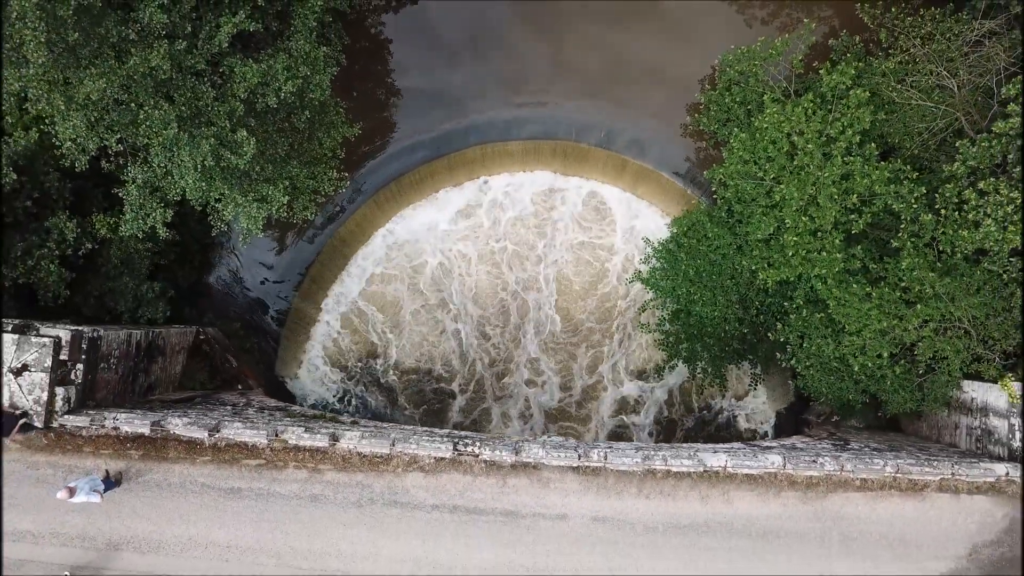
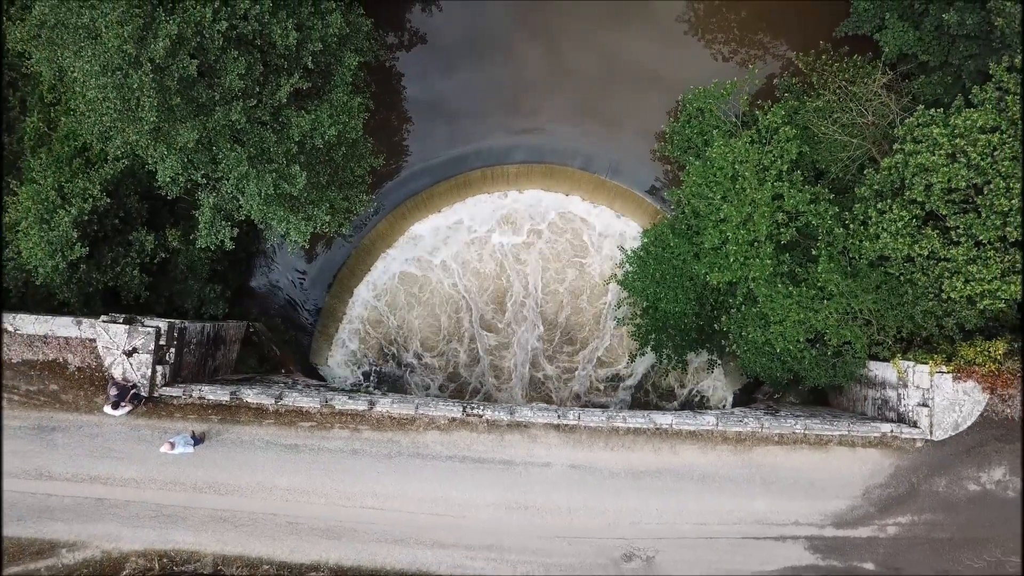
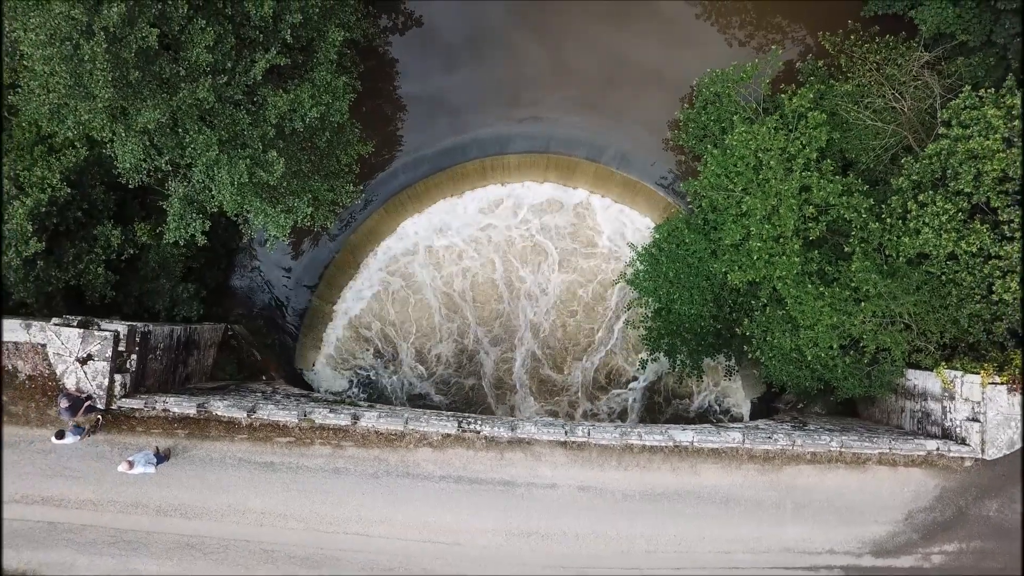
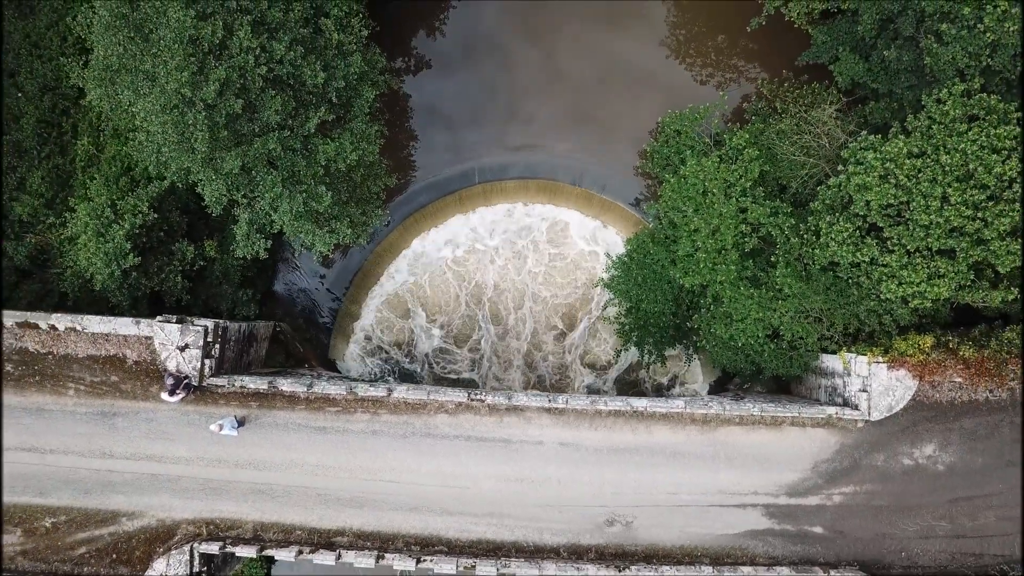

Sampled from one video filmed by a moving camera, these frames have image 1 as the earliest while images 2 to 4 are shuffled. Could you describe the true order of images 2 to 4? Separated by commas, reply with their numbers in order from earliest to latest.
3, 2, 4
